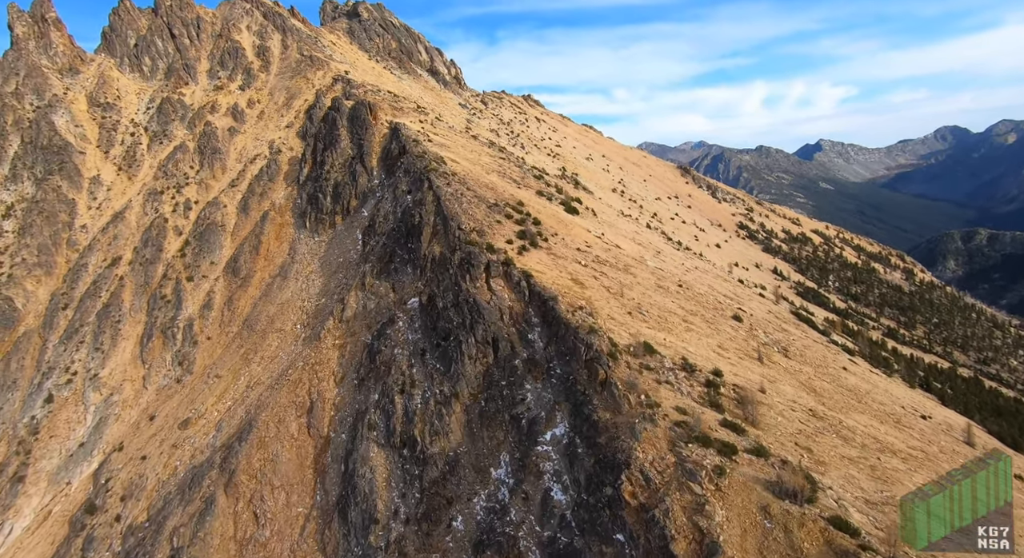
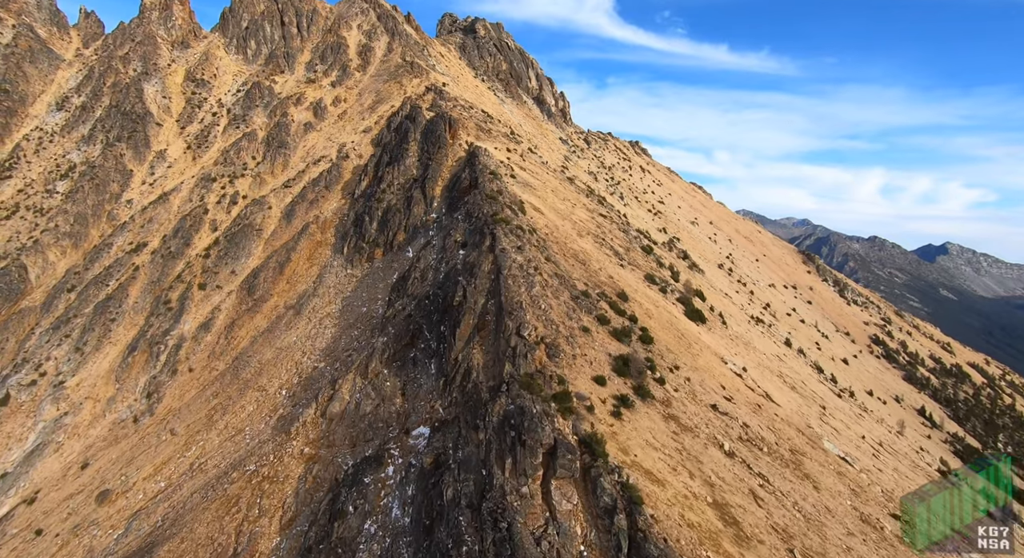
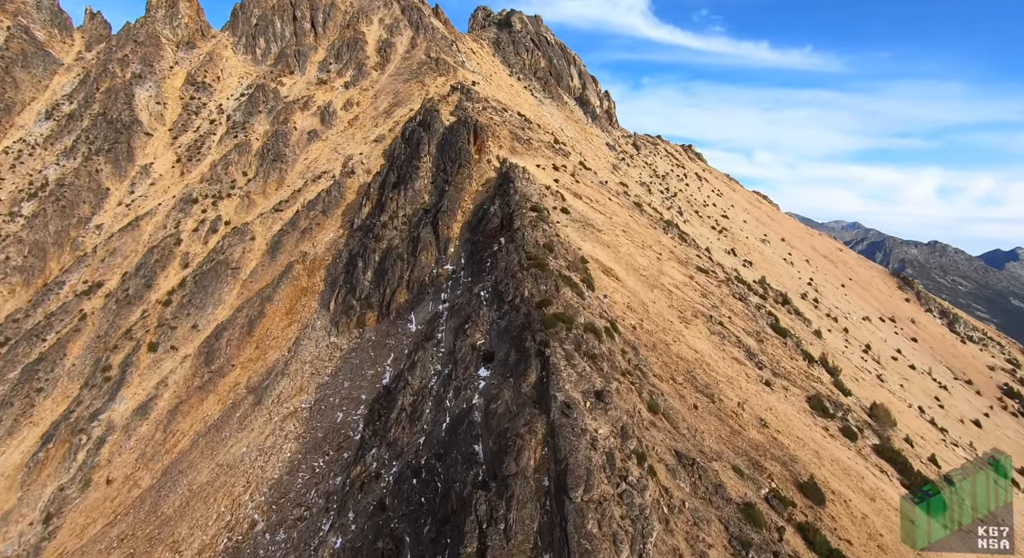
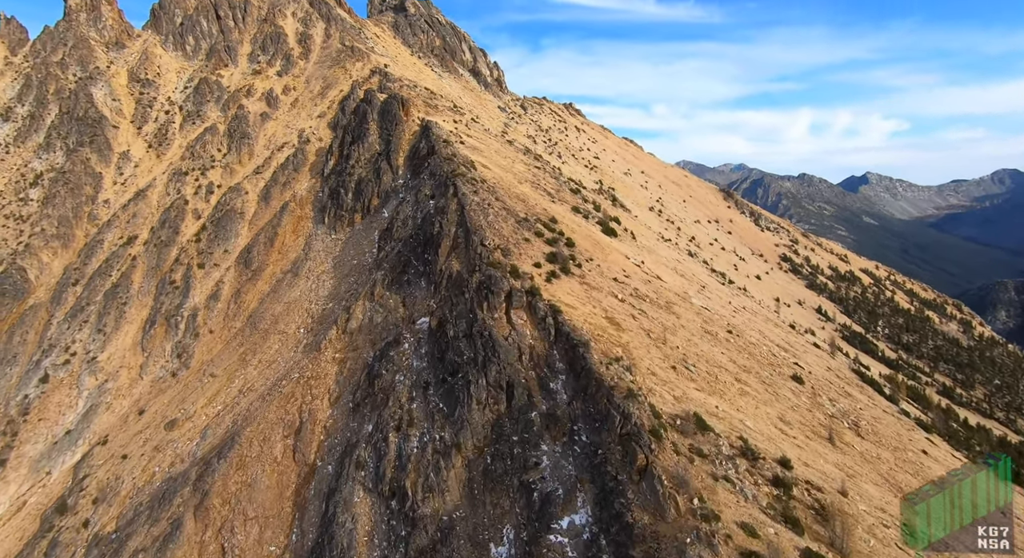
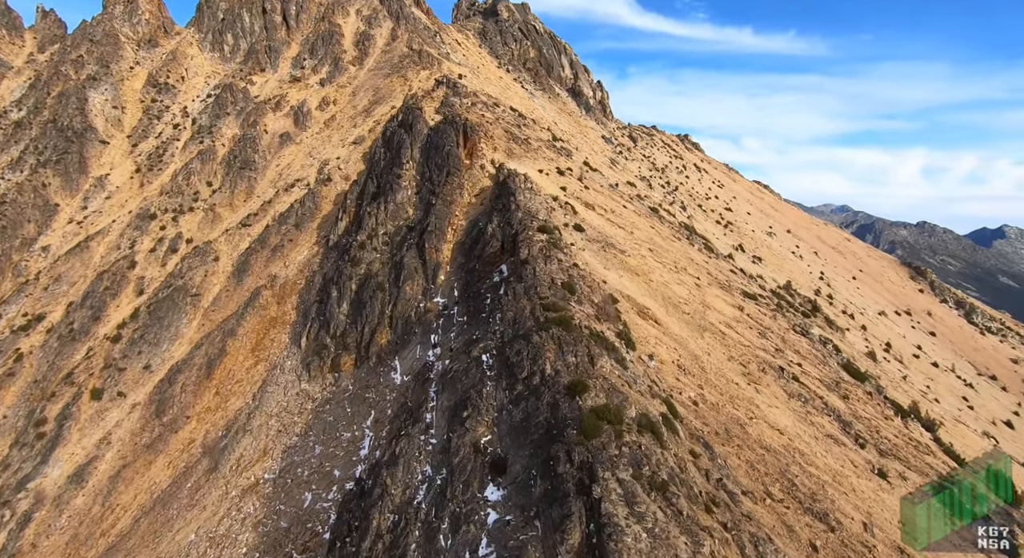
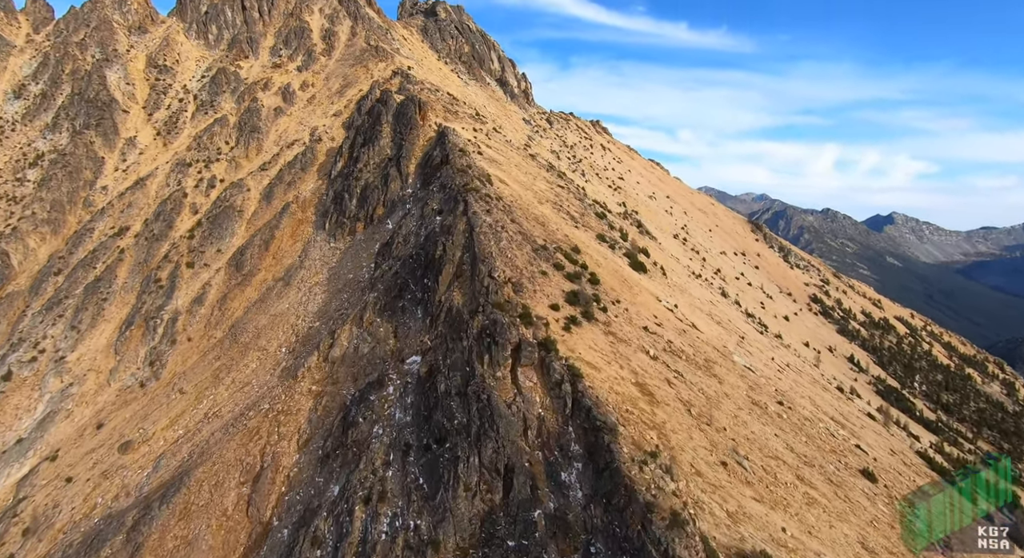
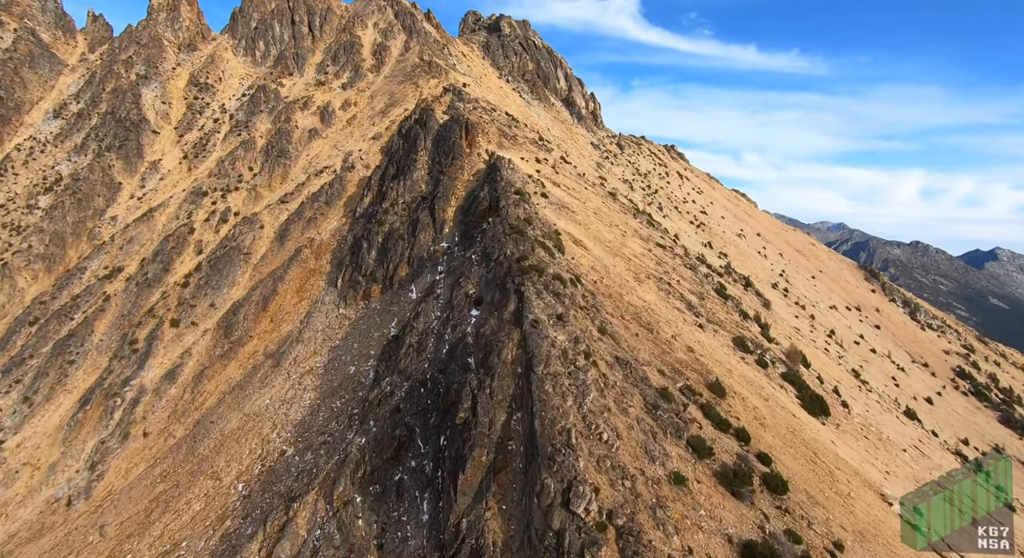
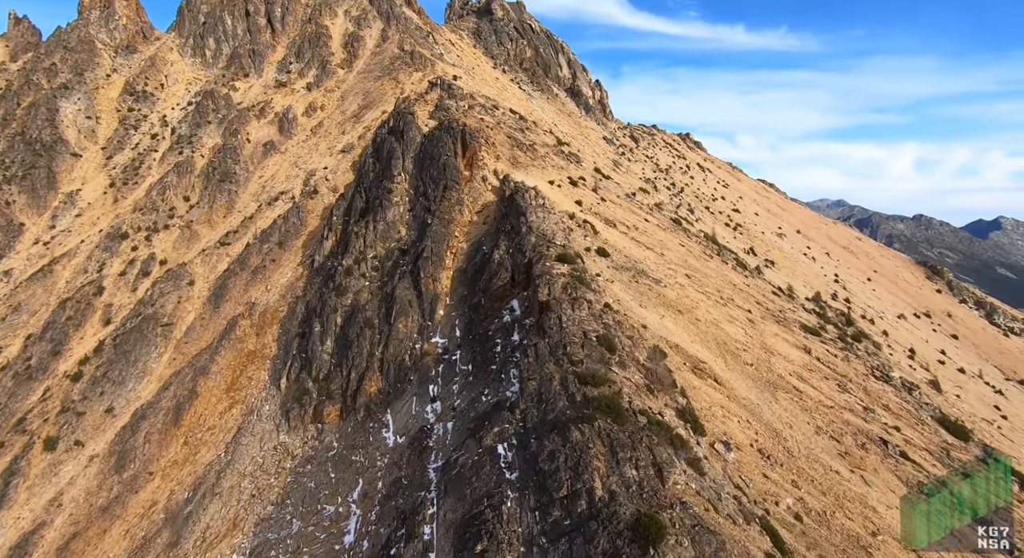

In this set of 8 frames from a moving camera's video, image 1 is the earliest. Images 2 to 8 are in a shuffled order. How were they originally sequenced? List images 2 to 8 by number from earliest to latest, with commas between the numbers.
4, 6, 2, 7, 3, 5, 8
